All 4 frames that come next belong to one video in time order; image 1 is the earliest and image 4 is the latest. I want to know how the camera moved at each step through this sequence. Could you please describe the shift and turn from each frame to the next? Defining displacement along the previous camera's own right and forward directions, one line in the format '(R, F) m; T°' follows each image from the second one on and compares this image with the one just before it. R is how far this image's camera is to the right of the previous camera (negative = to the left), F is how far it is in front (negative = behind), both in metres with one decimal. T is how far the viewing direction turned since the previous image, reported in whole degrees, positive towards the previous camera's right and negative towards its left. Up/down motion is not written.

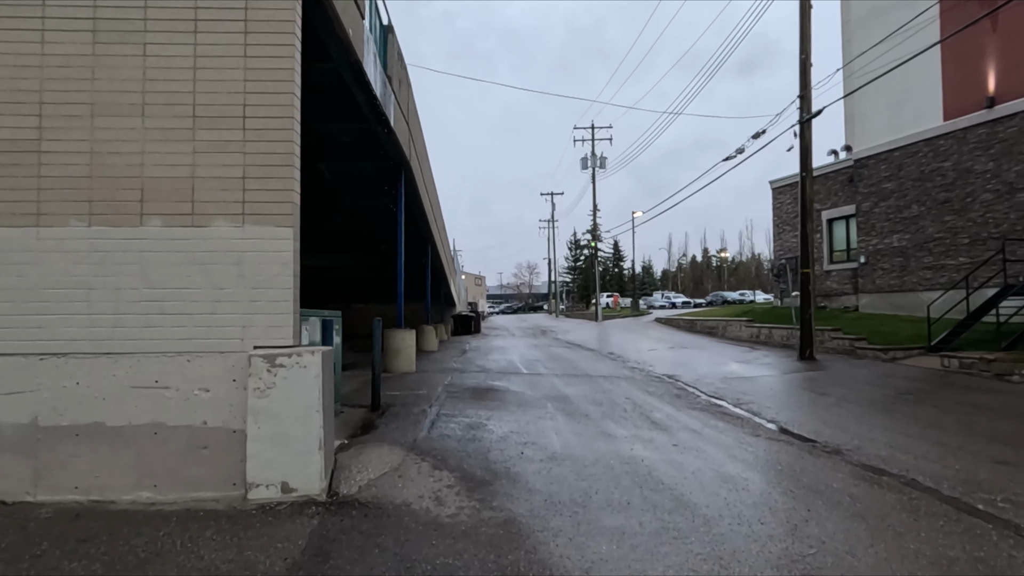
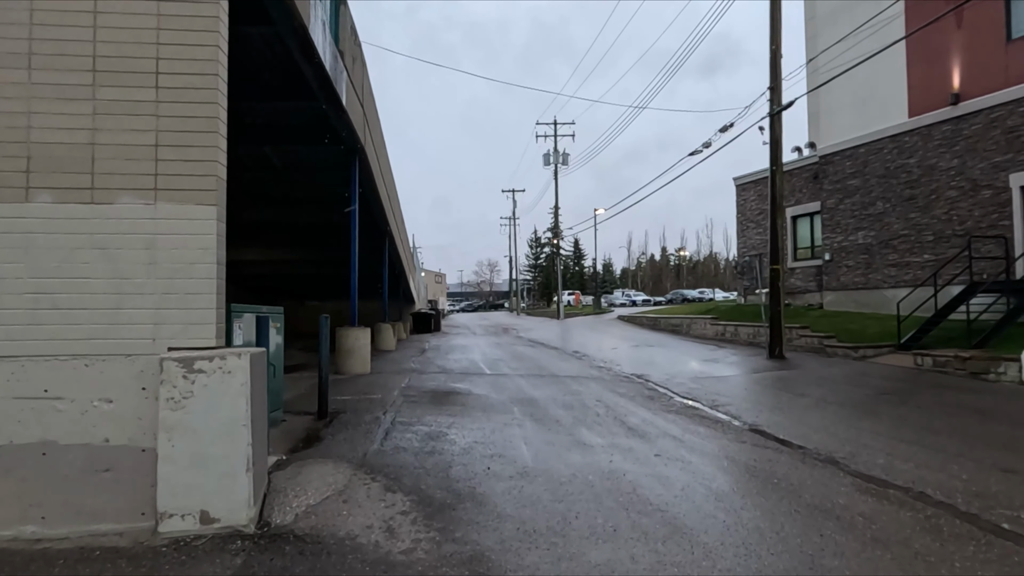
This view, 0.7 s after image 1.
(0.0, +0.8) m; +3°
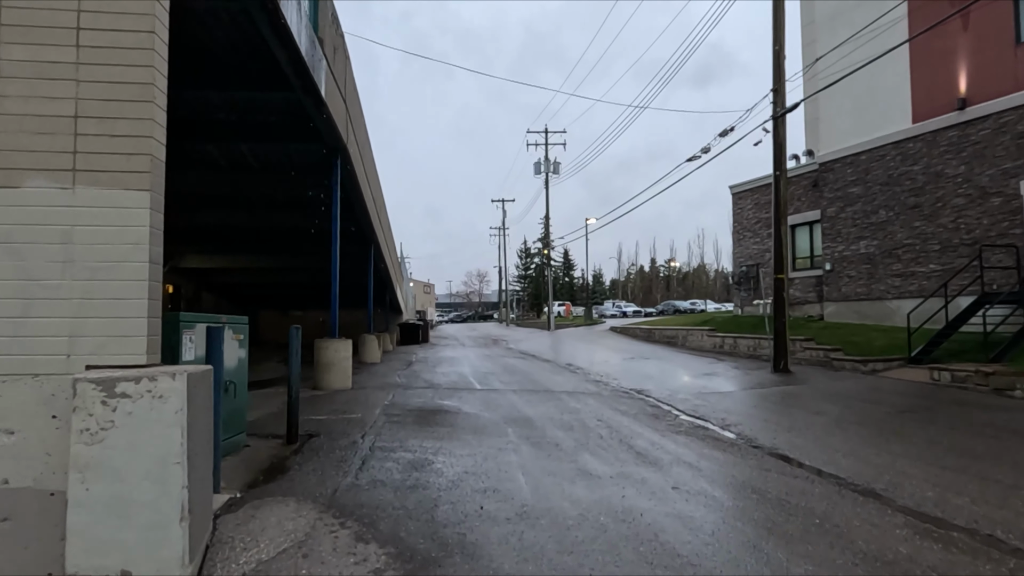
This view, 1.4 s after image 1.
(-0.1, +0.9) m; +1°
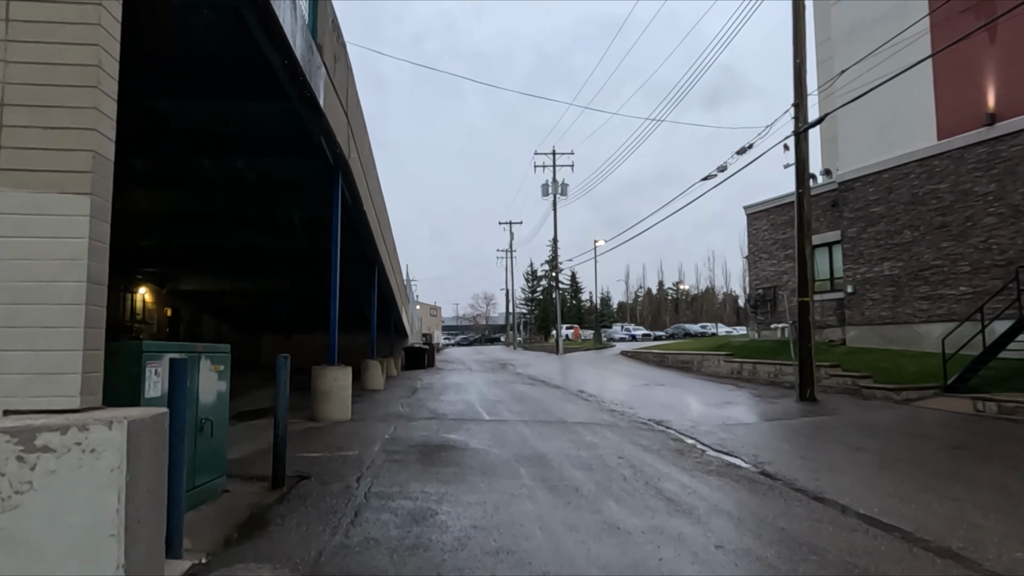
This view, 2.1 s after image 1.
(-0.1, +0.8) m; -1°
